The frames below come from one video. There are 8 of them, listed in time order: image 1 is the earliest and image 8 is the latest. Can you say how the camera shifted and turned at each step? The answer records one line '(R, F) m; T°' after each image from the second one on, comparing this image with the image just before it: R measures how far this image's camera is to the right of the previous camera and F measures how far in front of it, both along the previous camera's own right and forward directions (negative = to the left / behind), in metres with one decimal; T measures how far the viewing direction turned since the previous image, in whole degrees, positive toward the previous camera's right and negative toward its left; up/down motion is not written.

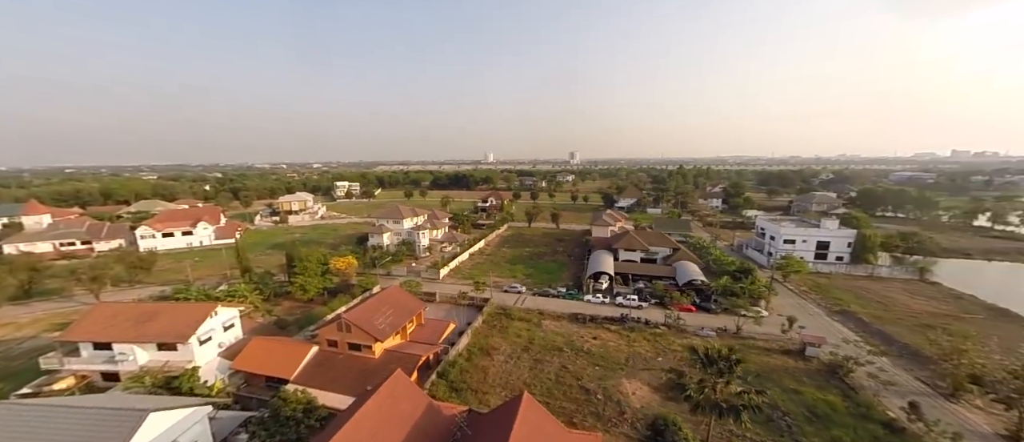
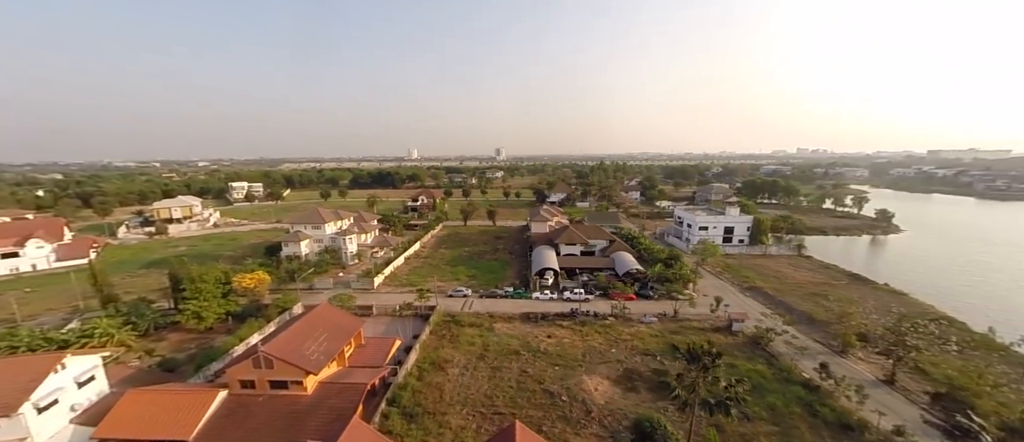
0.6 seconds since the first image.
(-0.8, +0.9) m; +12°
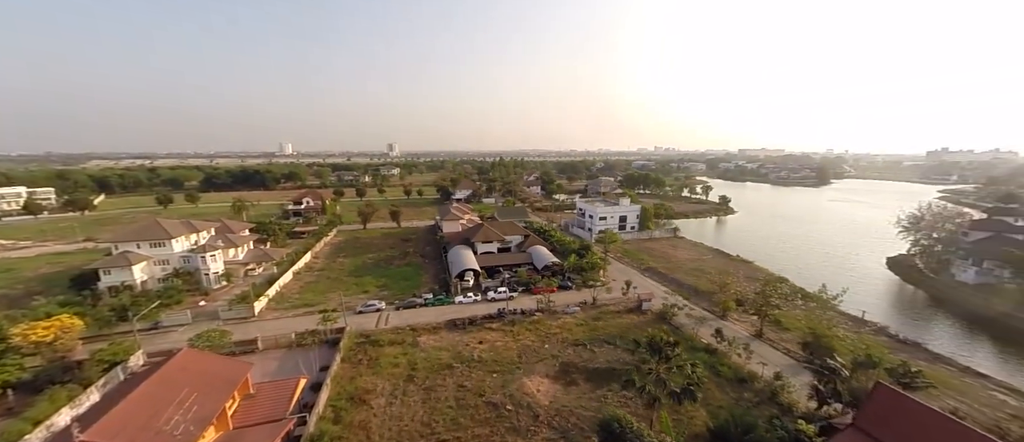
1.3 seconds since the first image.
(-0.9, +1.0) m; +17°
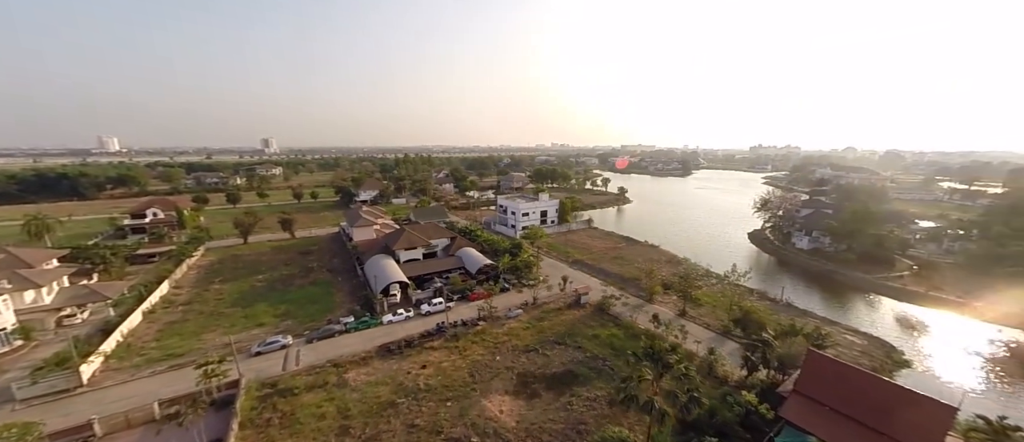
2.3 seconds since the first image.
(-1.2, +1.3) m; +16°
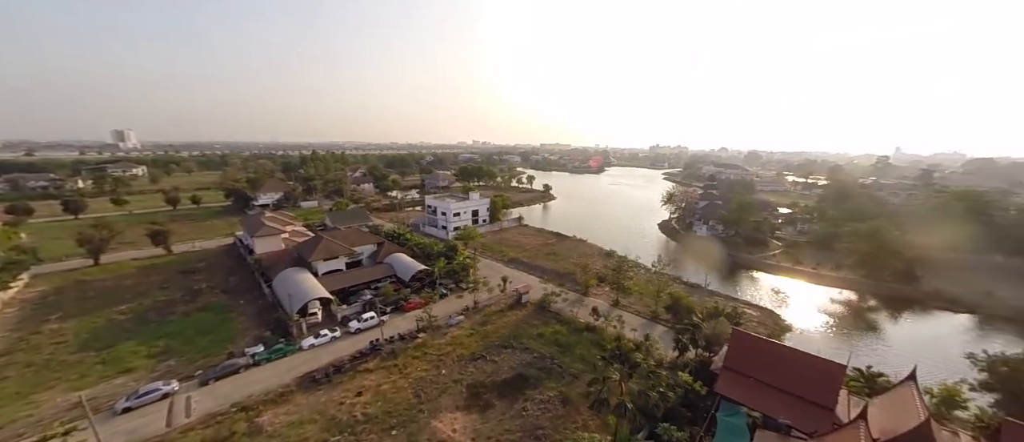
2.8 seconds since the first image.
(-0.6, +0.6) m; +13°
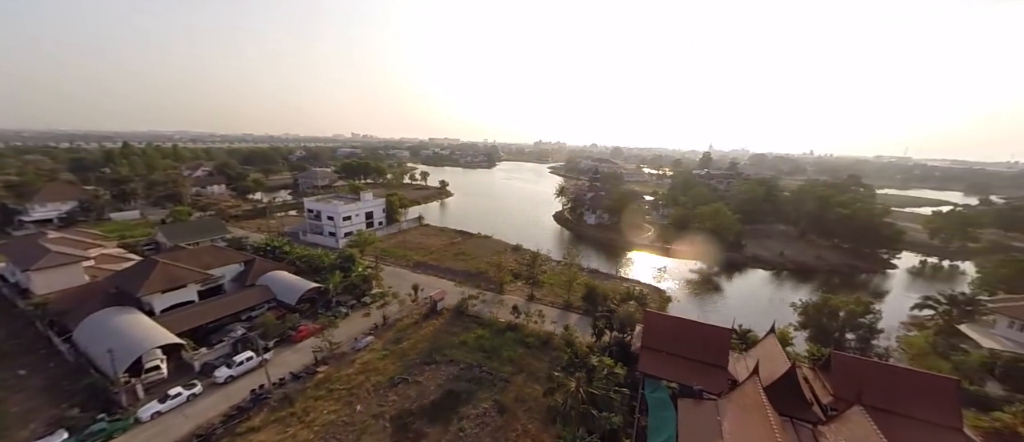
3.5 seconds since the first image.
(-0.8, +0.8) m; +18°
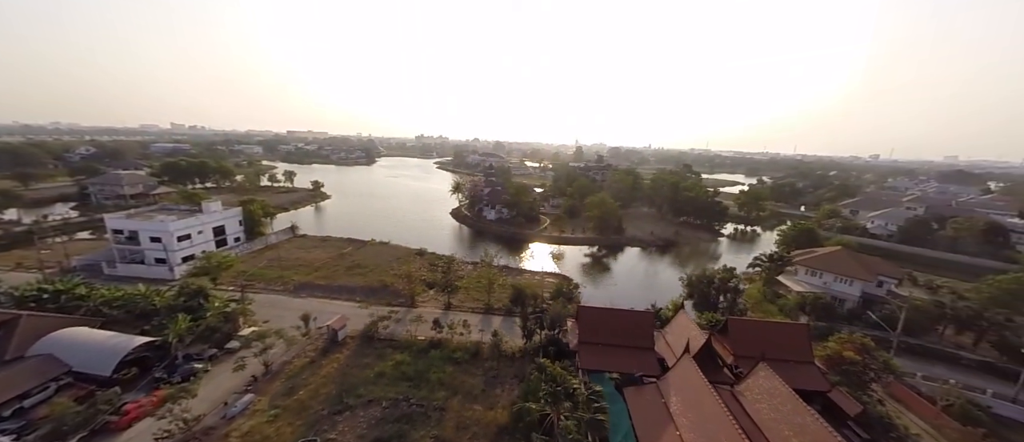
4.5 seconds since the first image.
(-1.0, +1.2) m; +19°
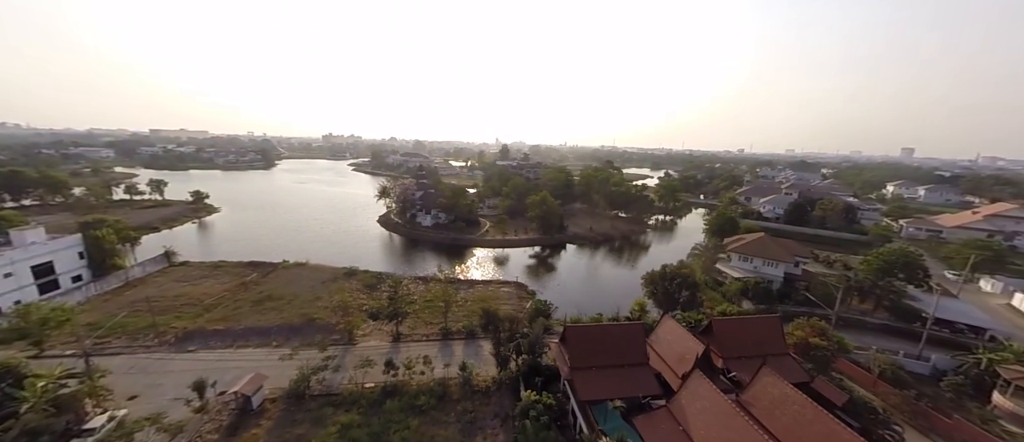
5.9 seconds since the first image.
(-1.2, +1.8) m; +13°
